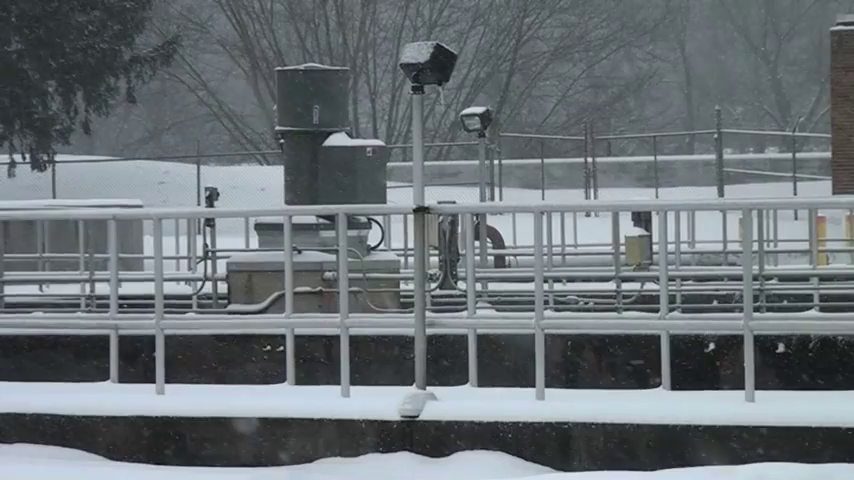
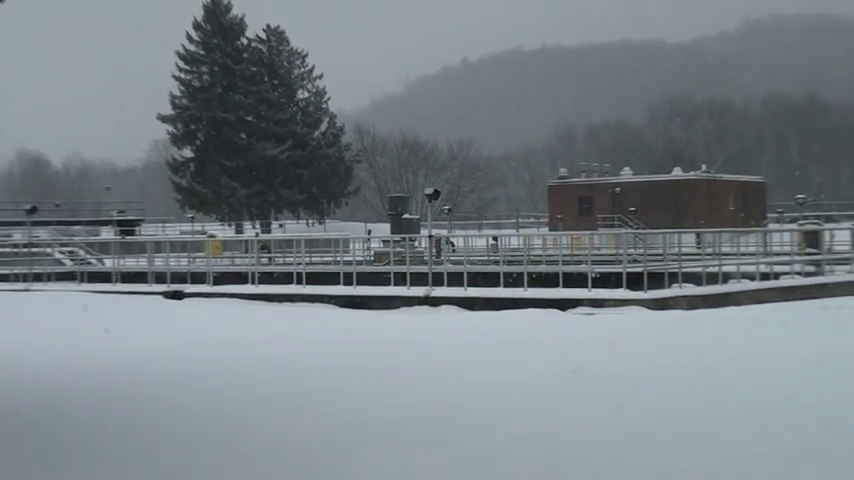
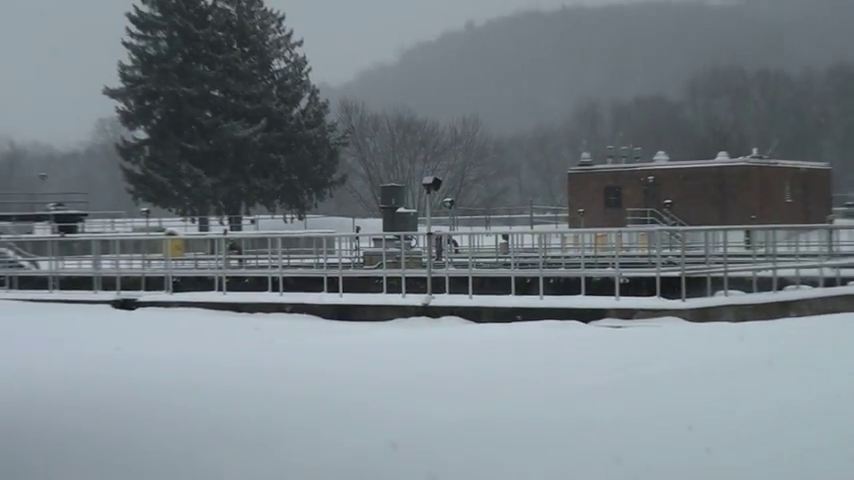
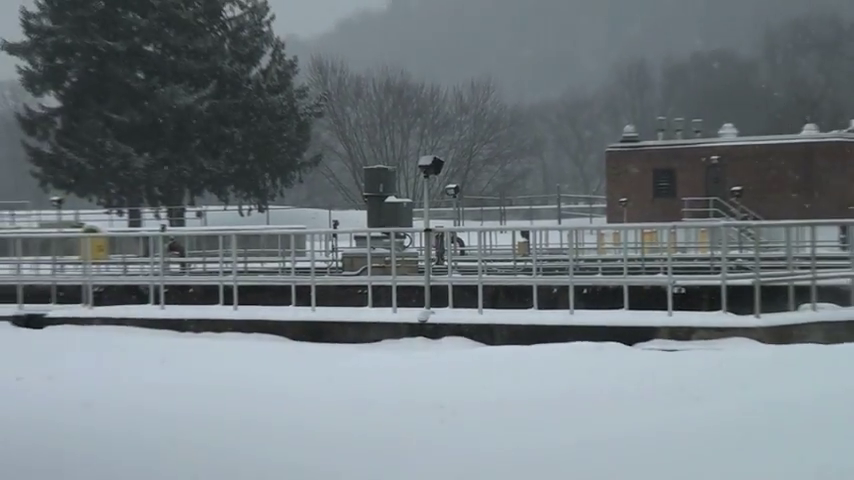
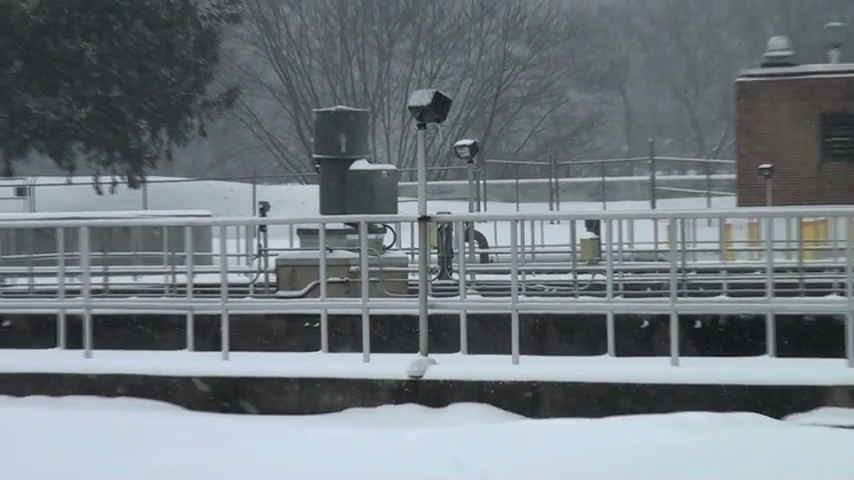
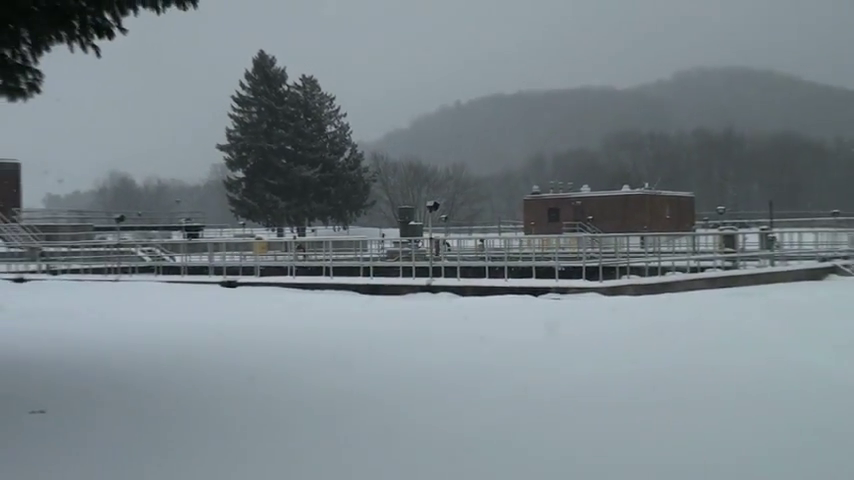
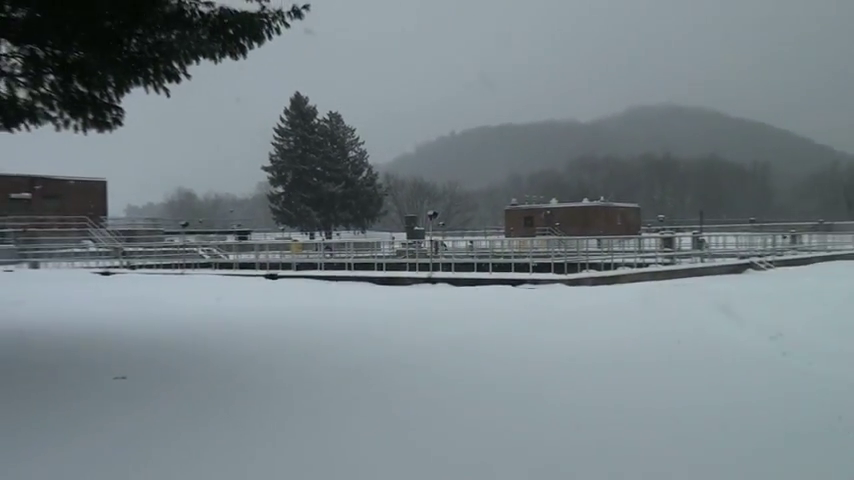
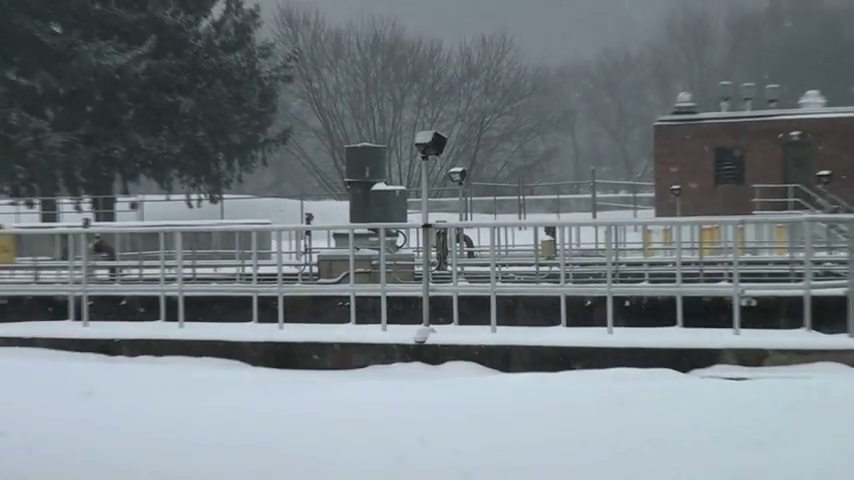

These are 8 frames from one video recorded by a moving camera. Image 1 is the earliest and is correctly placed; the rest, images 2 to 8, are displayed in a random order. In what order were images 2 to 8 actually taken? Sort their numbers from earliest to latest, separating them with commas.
5, 8, 4, 3, 2, 6, 7
